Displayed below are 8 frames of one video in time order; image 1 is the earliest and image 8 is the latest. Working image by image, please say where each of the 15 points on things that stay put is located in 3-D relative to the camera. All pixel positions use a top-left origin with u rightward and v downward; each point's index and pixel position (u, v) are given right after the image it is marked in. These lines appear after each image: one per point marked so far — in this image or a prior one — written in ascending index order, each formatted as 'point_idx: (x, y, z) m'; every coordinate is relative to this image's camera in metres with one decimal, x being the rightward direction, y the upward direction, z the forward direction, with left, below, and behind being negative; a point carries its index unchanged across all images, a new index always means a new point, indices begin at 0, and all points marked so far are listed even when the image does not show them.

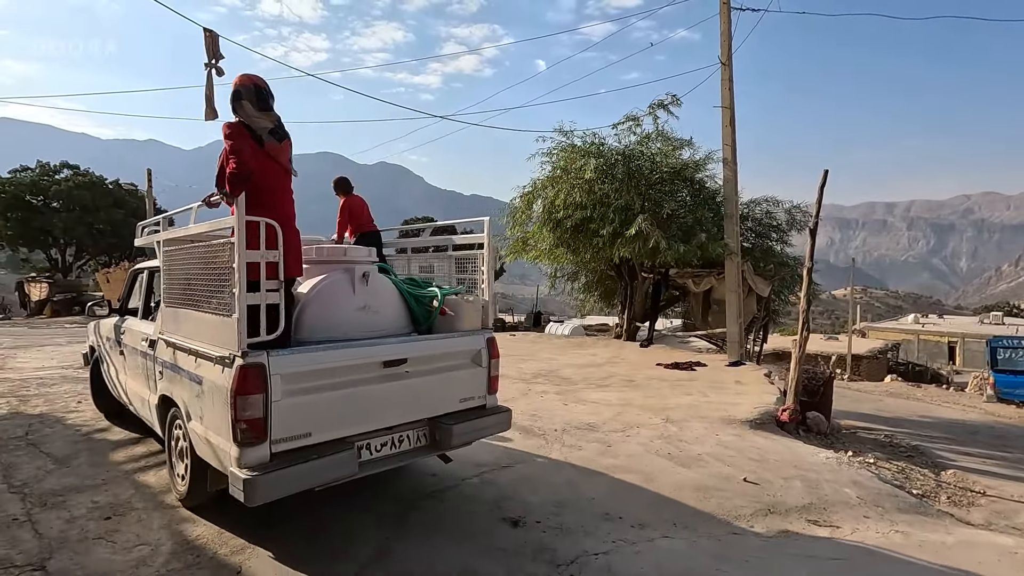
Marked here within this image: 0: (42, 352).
0: (-11.4, -1.5, +13.1) m
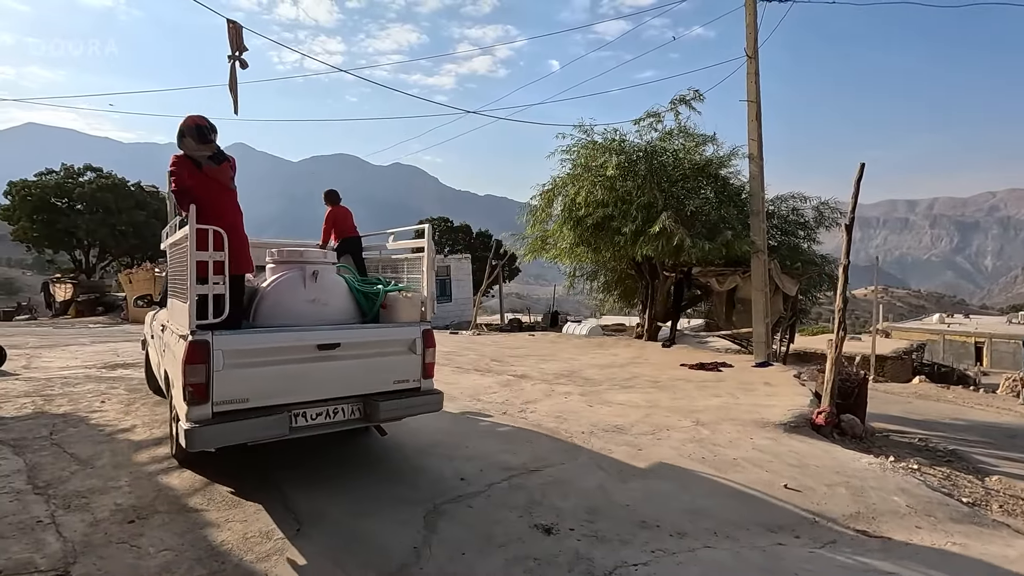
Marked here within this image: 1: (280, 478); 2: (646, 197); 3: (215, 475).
0: (-10.9, -1.6, +13.2) m
1: (-1.9, -1.6, +4.4) m
2: (+2.6, +1.8, +10.4) m
3: (-2.5, -1.6, +4.5) m
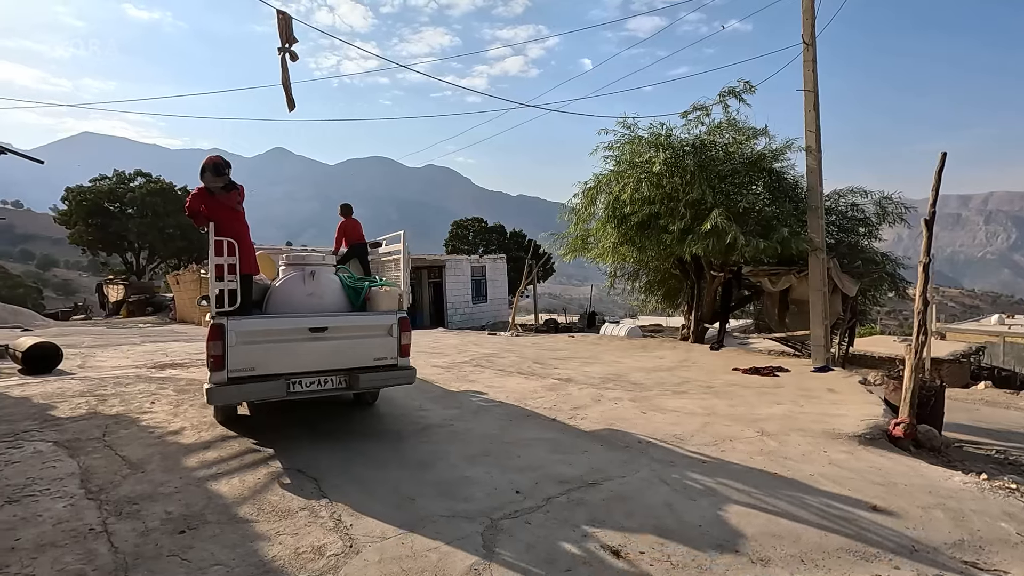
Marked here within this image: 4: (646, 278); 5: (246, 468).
0: (-9.9, -1.6, +13.6) m
1: (-1.5, -1.6, +4.3) m
2: (+3.4, +1.8, +10.0) m
3: (-2.0, -1.6, +4.4) m
4: (+3.8, +0.3, +15.4) m
5: (-2.3, -1.6, +4.7) m
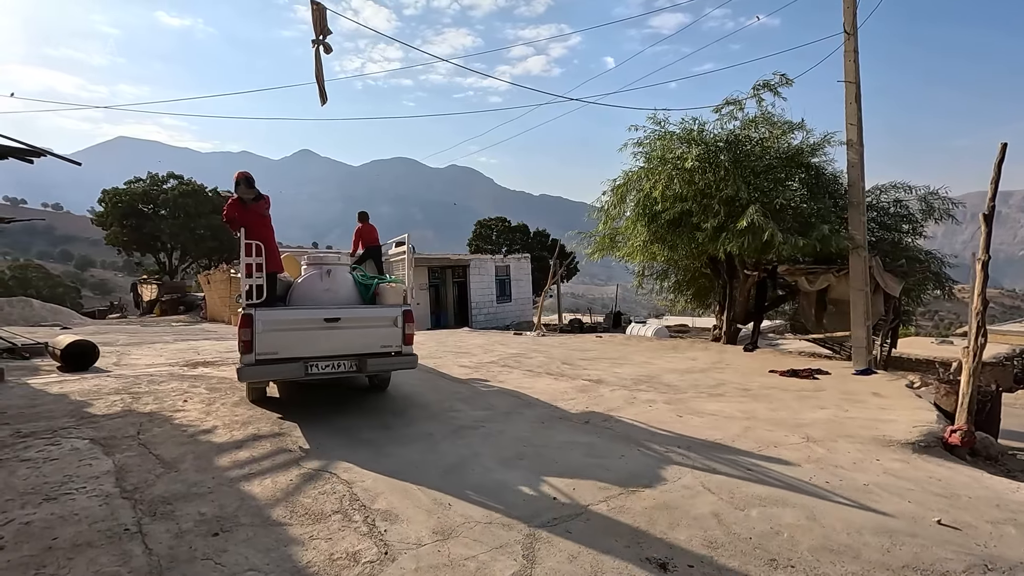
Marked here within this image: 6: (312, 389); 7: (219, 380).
0: (-9.2, -1.6, +13.9) m
1: (-1.2, -1.6, +4.2) m
2: (+3.9, +1.8, +9.7) m
3: (-1.7, -1.6, +4.3) m
4: (+4.6, +0.3, +15.1) m
5: (-2.0, -1.6, +4.6) m
6: (-2.9, -1.5, +7.8) m
7: (-4.7, -1.5, +8.7) m
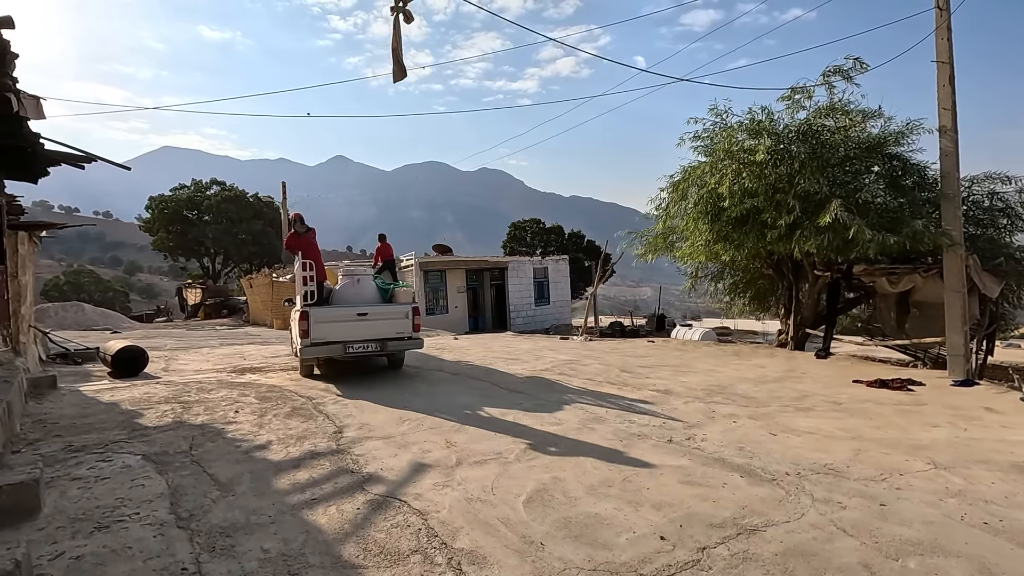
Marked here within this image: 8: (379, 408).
0: (-8.0, -1.7, +13.8) m
1: (-0.5, -1.6, +3.7) m
2: (+4.9, +1.7, +8.9) m
3: (-1.1, -1.6, +3.9) m
4: (+5.9, +0.3, +14.3) m
5: (-1.3, -1.6, +4.2) m
6: (-2.1, -1.5, +7.5) m
7: (-3.8, -1.6, +8.4) m
8: (-1.7, -1.6, +7.0) m
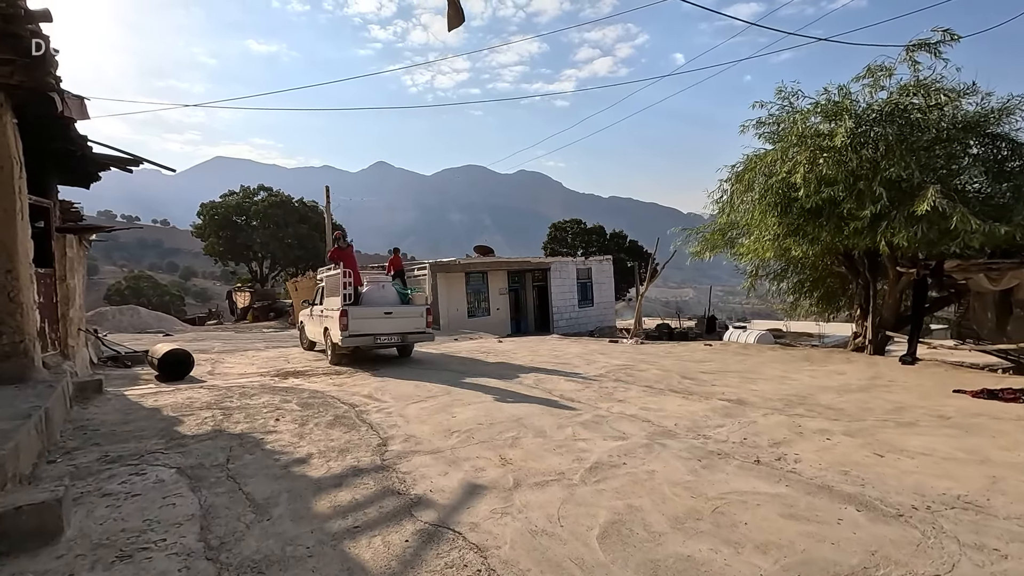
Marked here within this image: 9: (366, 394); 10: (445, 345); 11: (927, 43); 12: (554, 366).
0: (-6.8, -1.8, +13.8) m
1: (-0.1, -1.6, +3.1) m
2: (+5.7, +1.8, +7.9) m
3: (-0.6, -1.6, +3.3) m
4: (+7.0, +0.3, +13.2) m
5: (-0.9, -1.6, +3.7) m
6: (-1.4, -1.6, +7.0) m
7: (-3.0, -1.6, +8.1) m
8: (-1.0, -1.6, +6.5) m
9: (-2.2, -1.6, +8.0) m
10: (-2.0, -1.7, +16.0) m
11: (+7.8, +4.6, +10.1) m
12: (+0.8, -1.5, +10.4) m
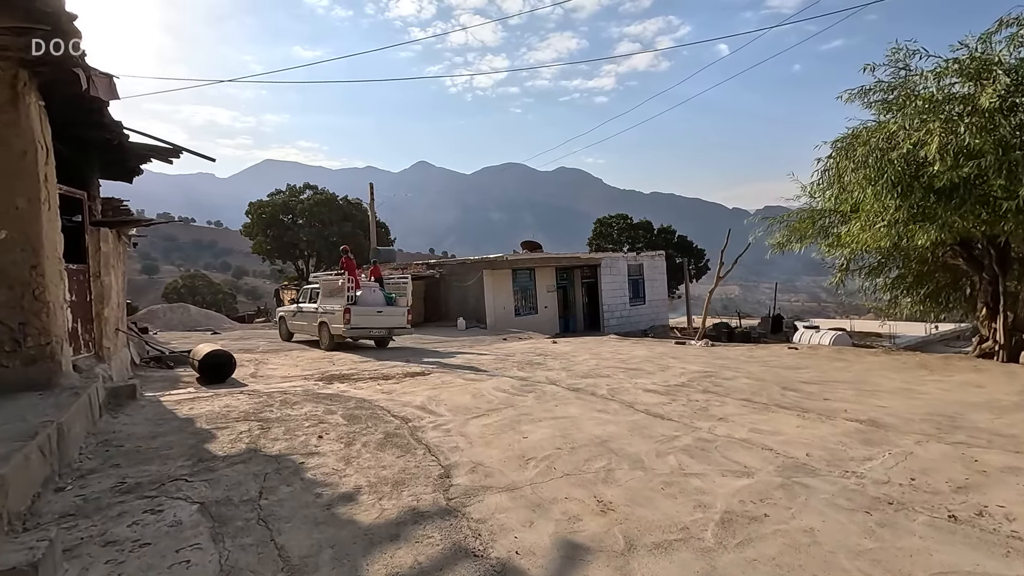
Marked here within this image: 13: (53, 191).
0: (-5.4, -1.7, +13.1) m
1: (+0.5, -1.6, +2.0) m
2: (+6.6, +1.8, +6.4) m
3: (0.0, -1.6, +2.3) m
4: (+8.3, +0.4, +11.6) m
5: (-0.2, -1.6, +2.7) m
6: (-0.5, -1.5, +6.0) m
7: (-2.1, -1.5, +7.2) m
8: (-0.2, -1.5, +5.5) m
9: (-1.2, -1.5, +7.1) m
10: (-0.4, -1.6, +15.0) m
11: (+8.9, +4.7, +8.4) m
12: (+1.9, -1.5, +9.2) m
13: (-5.9, +1.3, +6.9) m
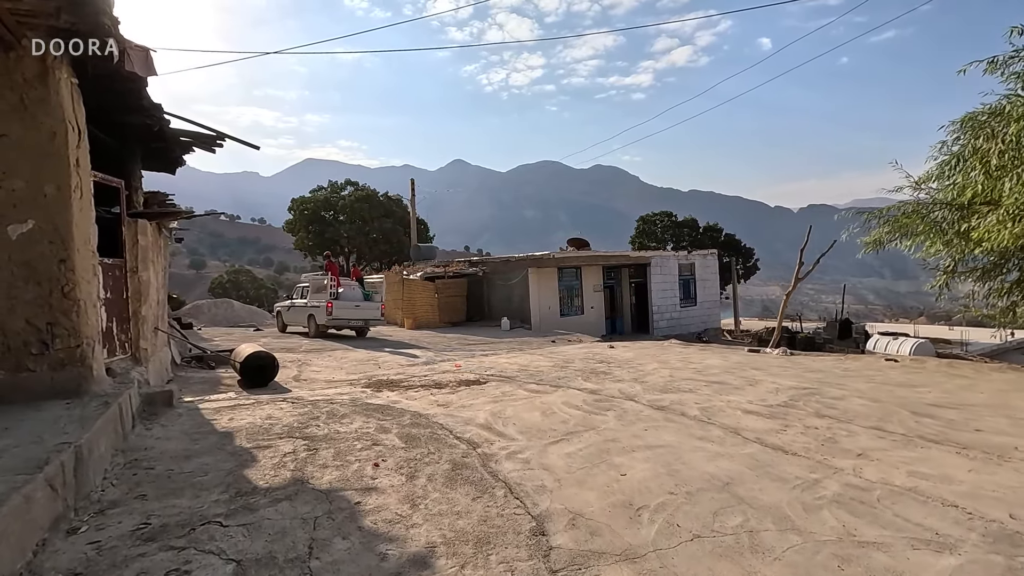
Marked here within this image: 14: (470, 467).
0: (-4.1, -1.6, +12.5) m
1: (+1.1, -1.6, +1.0) m
2: (+7.4, +1.7, +5.0) m
3: (+0.6, -1.6, +1.3) m
4: (+9.5, +0.3, +10.0) m
5: (+0.4, -1.6, +1.7) m
6: (+0.3, -1.5, +5.0) m
7: (-1.2, -1.5, +6.3) m
8: (+0.6, -1.5, +4.5) m
9: (-0.3, -1.5, +6.2) m
10: (+0.9, -1.6, +14.0) m
11: (+9.9, +4.6, +6.8) m
12: (+2.9, -1.5, +8.1) m
13: (-5.0, +1.3, +6.3) m
14: (-0.4, -1.5, +4.6) m
